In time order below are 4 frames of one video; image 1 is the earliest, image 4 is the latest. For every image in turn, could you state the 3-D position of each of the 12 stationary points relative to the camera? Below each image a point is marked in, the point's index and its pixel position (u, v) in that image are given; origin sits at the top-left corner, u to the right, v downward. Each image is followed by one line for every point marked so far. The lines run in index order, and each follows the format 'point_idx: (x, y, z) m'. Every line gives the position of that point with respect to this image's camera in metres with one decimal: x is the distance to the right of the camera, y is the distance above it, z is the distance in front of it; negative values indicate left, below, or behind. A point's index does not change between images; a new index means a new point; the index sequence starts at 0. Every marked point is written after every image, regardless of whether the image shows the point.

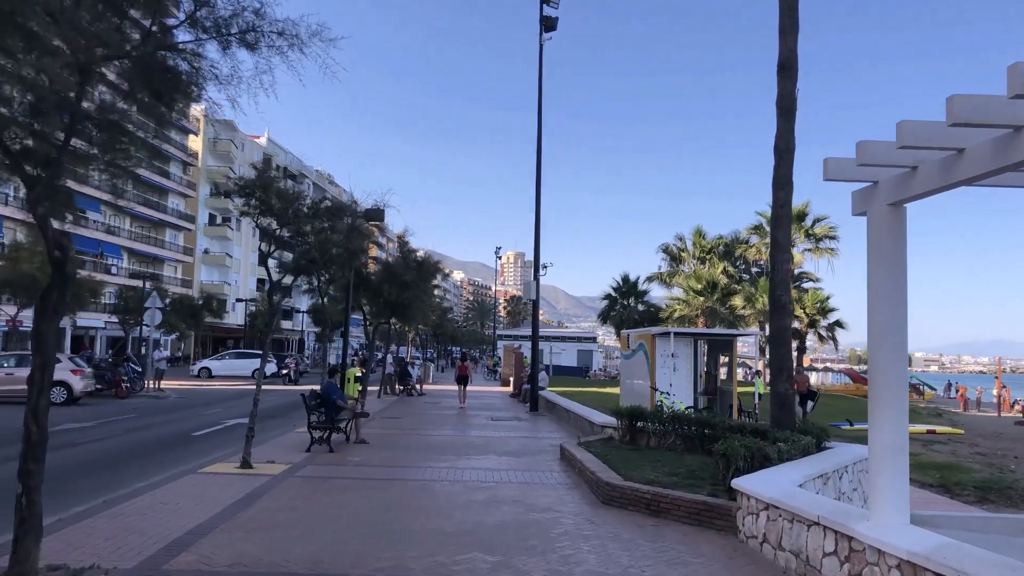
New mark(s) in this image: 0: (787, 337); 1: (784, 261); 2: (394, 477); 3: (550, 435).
0: (+3.3, -0.6, +9.9) m
1: (+3.2, +0.3, +10.0) m
2: (-1.4, -2.2, +9.6) m
3: (+0.7, -2.6, +14.8) m
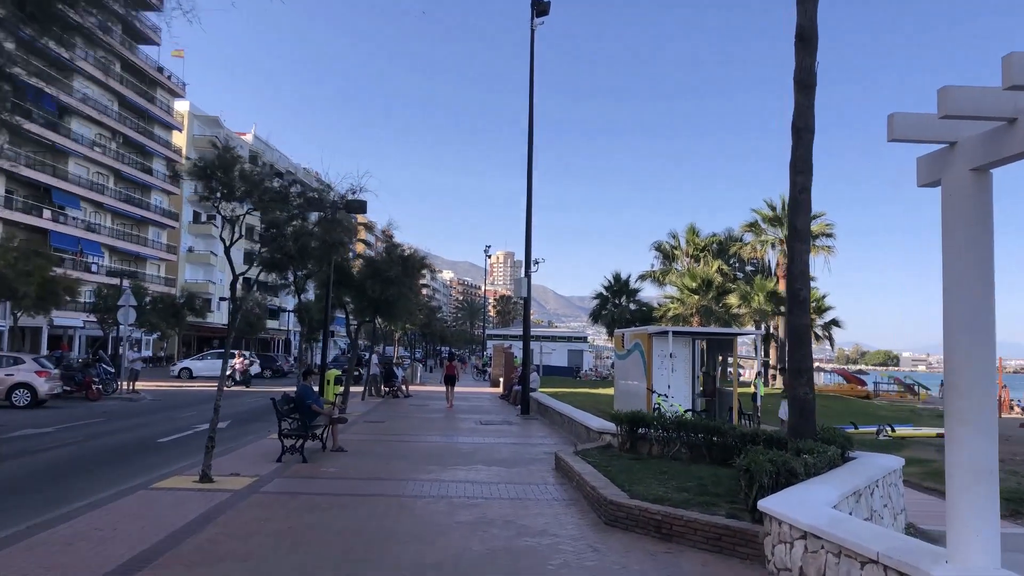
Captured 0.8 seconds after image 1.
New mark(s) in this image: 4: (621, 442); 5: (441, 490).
0: (+3.2, -0.5, +9.0) m
1: (+3.1, +0.4, +9.0) m
2: (-1.4, -2.1, +8.6) m
3: (+0.5, -2.5, +13.8) m
4: (+1.5, -2.1, +11.4) m
5: (-0.7, -2.1, +8.8) m
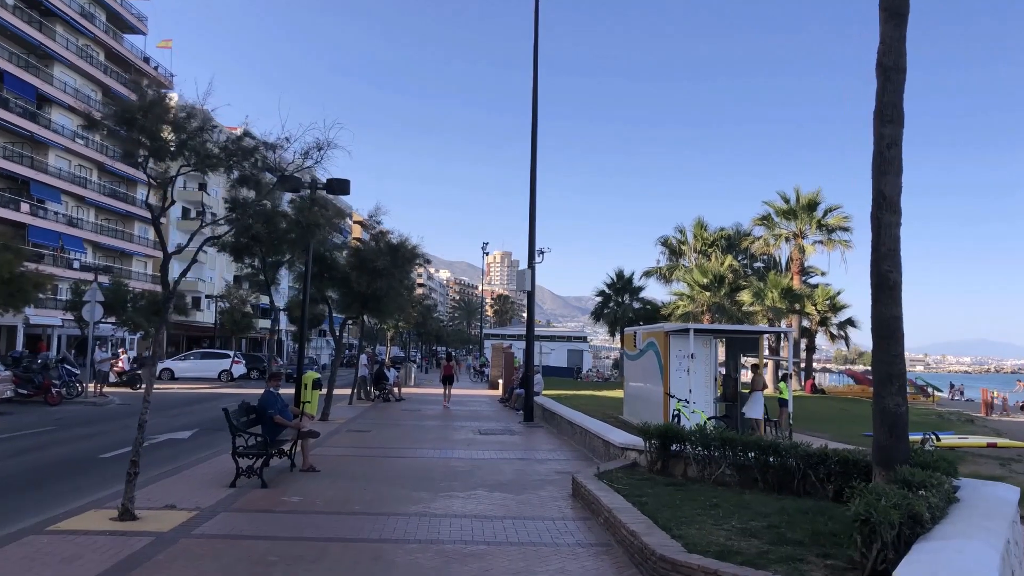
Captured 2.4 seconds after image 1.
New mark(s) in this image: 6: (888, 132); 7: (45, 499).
0: (+3.2, -0.4, +7.0) m
1: (+3.2, +0.5, +7.1) m
2: (-1.4, -2.0, +6.6) m
3: (+0.6, -2.4, +11.9) m
4: (+1.6, -1.9, +9.4) m
5: (-0.7, -2.0, +6.8) m
6: (+3.2, +1.3, +7.1) m
7: (-4.7, -2.1, +8.6) m
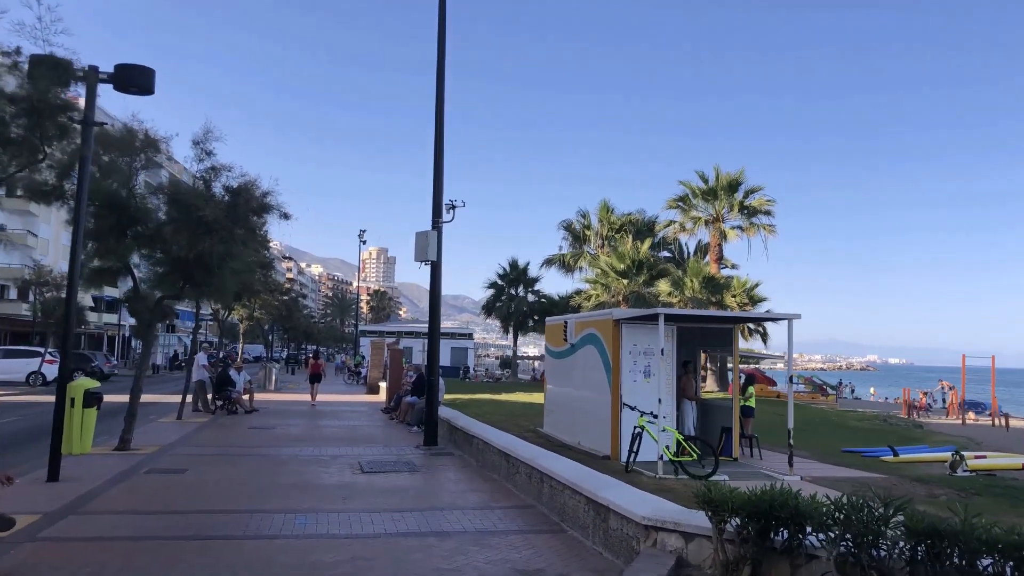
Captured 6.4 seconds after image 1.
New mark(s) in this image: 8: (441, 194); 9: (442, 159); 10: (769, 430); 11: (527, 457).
0: (+3.2, 0.0, +2.5) m
1: (+3.2, +0.9, +2.5) m
2: (-1.3, -1.5, +1.4) m
3: (-0.2, -1.9, +6.9) m
4: (+1.2, -1.5, +4.6) m
5: (-0.6, -1.5, +1.7) m
6: (+3.2, +1.7, +2.6) m
7: (-4.9, -1.6, +2.8) m
8: (-1.2, +1.6, +13.7) m
9: (-1.3, +2.3, +14.6) m
10: (+5.6, -3.1, +17.9) m
11: (+0.1, -1.7, +8.1) m
